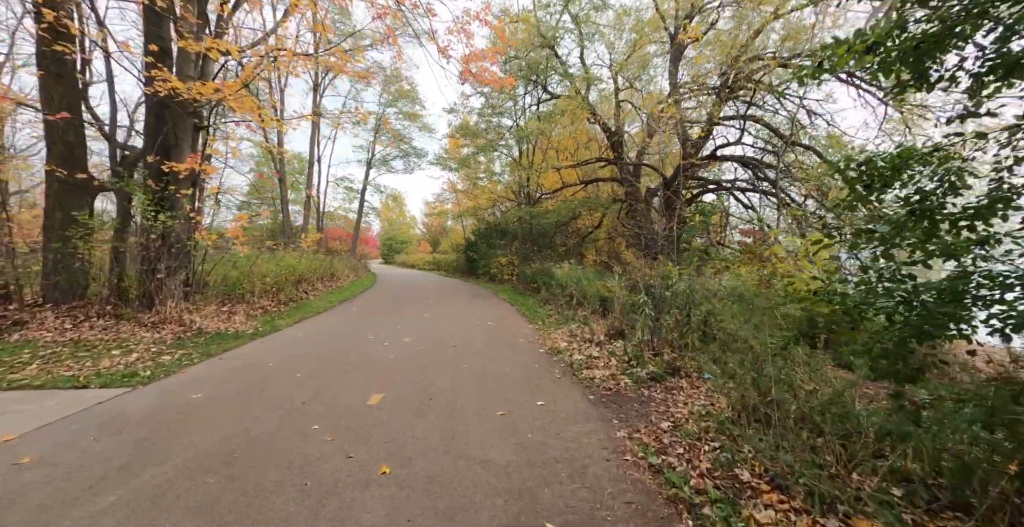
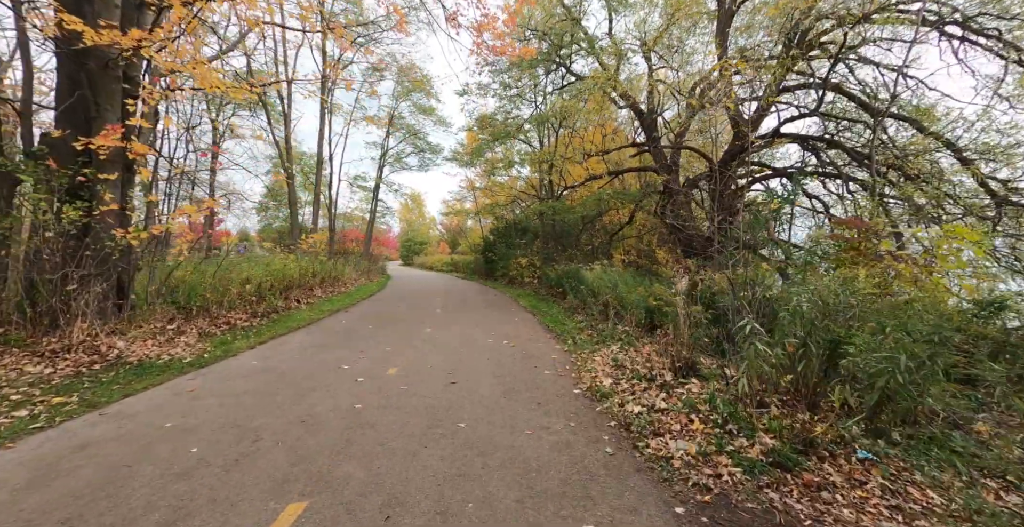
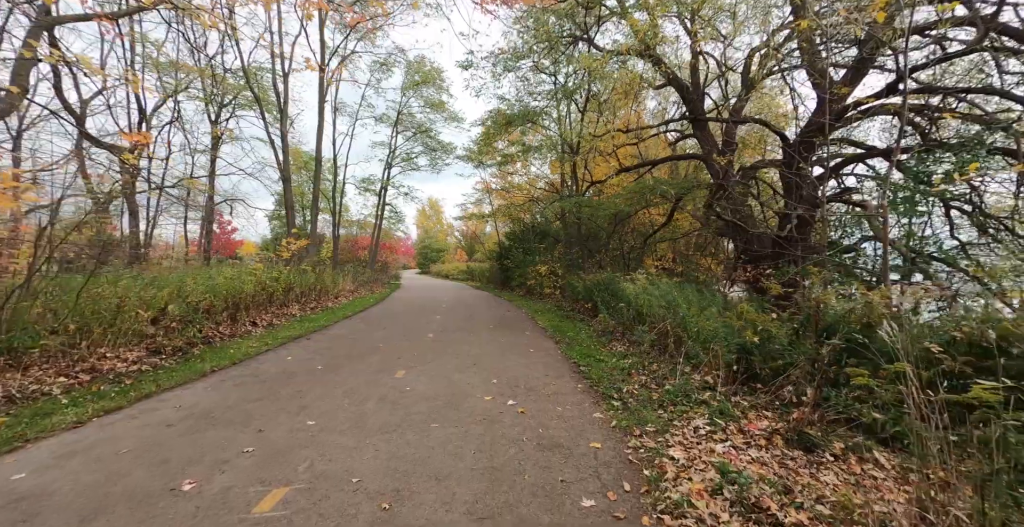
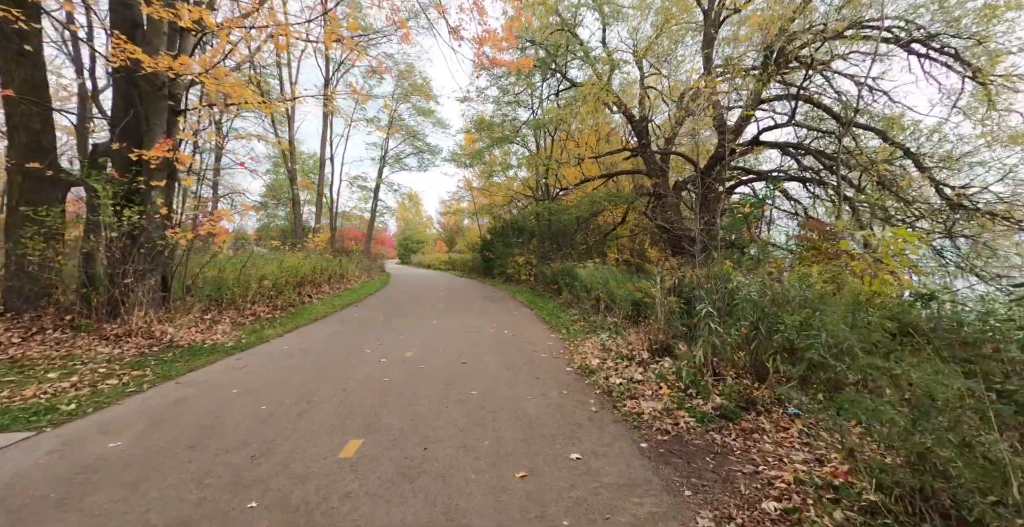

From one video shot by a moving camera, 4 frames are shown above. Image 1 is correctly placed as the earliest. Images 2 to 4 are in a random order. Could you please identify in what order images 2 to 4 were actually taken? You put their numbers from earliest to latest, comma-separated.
4, 2, 3
